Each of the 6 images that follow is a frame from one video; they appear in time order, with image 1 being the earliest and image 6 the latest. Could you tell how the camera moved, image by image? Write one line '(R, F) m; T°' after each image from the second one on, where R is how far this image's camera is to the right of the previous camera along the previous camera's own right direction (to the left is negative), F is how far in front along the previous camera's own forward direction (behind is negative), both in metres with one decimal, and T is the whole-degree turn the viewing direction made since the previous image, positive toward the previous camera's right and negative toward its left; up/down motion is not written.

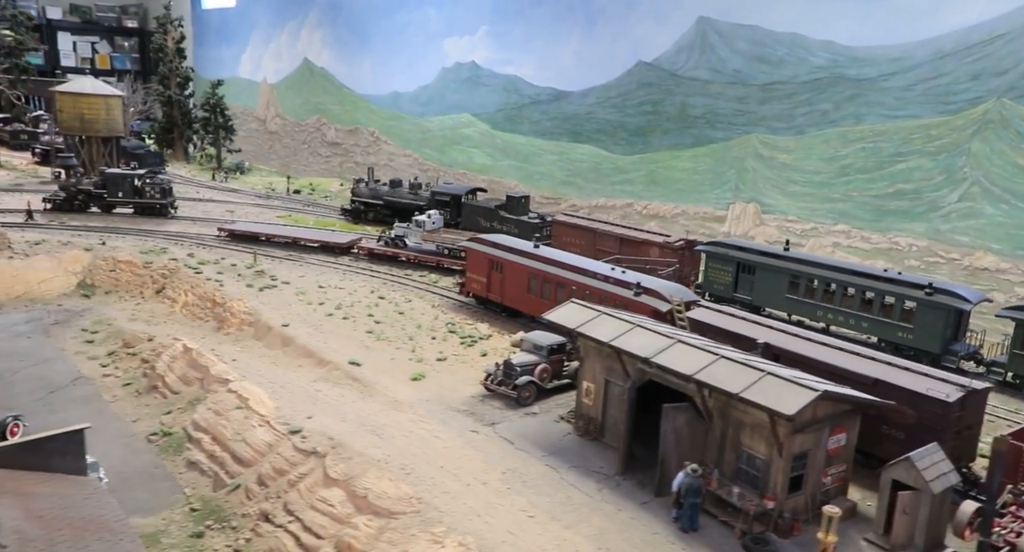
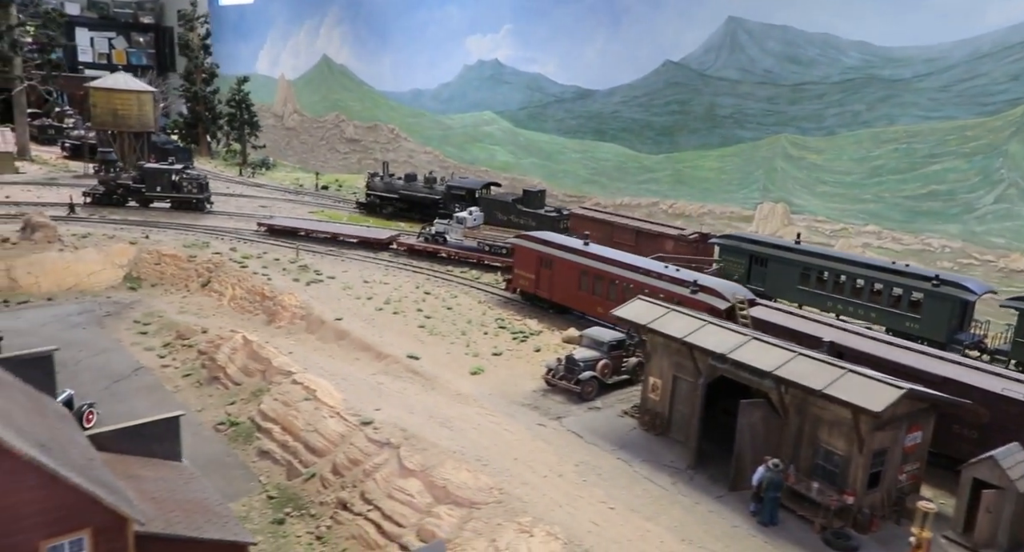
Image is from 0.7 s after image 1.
(-1.3, -0.2) m; 0°
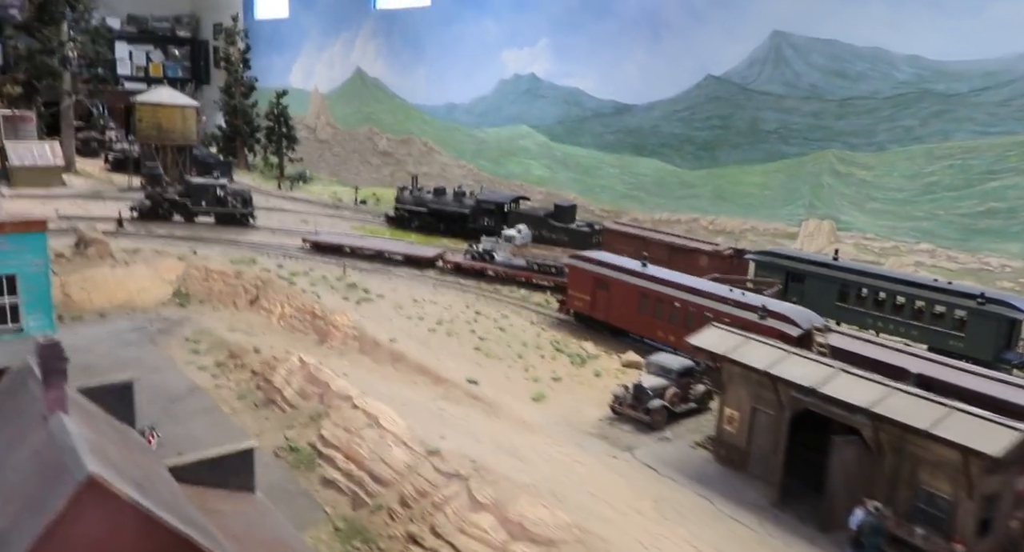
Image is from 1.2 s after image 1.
(-1.0, +0.4) m; -2°
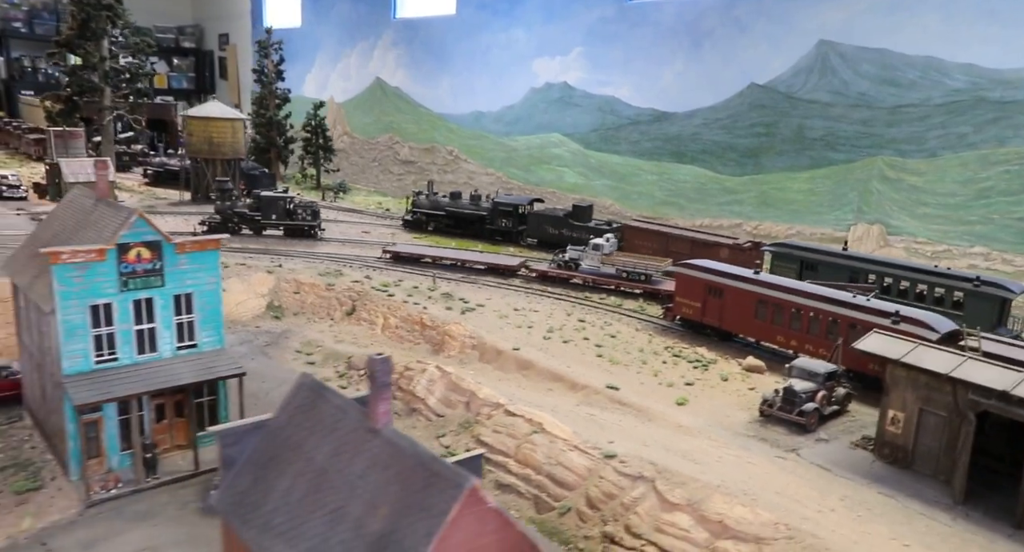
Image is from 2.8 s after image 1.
(-3.9, -0.5) m; +1°
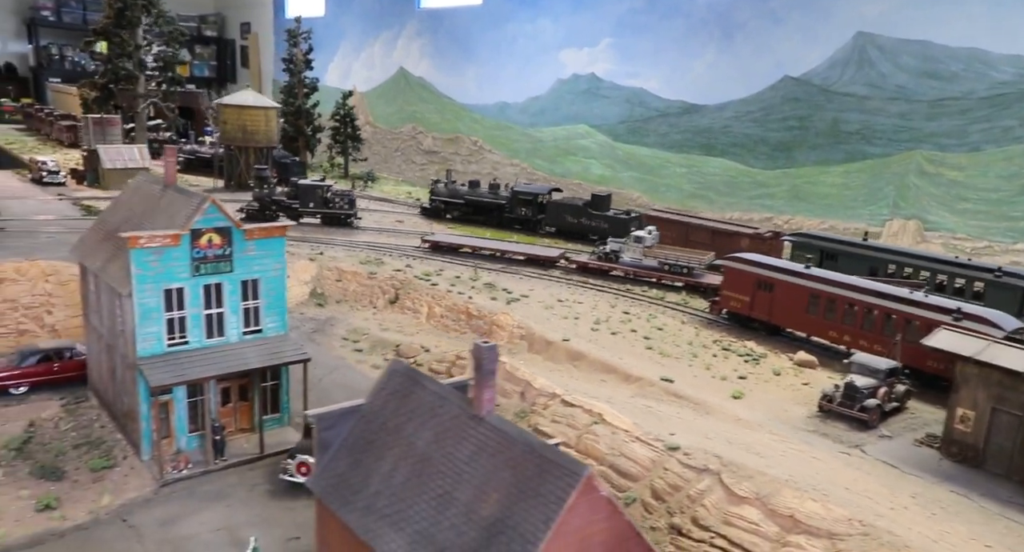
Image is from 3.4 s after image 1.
(-1.2, 0.0) m; -1°
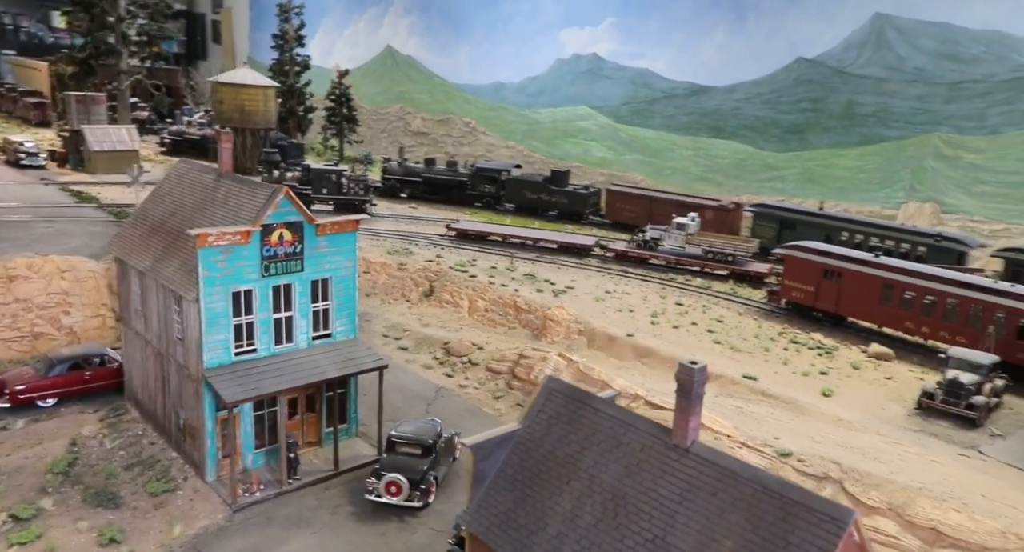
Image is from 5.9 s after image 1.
(-2.5, +1.3) m; +3°
